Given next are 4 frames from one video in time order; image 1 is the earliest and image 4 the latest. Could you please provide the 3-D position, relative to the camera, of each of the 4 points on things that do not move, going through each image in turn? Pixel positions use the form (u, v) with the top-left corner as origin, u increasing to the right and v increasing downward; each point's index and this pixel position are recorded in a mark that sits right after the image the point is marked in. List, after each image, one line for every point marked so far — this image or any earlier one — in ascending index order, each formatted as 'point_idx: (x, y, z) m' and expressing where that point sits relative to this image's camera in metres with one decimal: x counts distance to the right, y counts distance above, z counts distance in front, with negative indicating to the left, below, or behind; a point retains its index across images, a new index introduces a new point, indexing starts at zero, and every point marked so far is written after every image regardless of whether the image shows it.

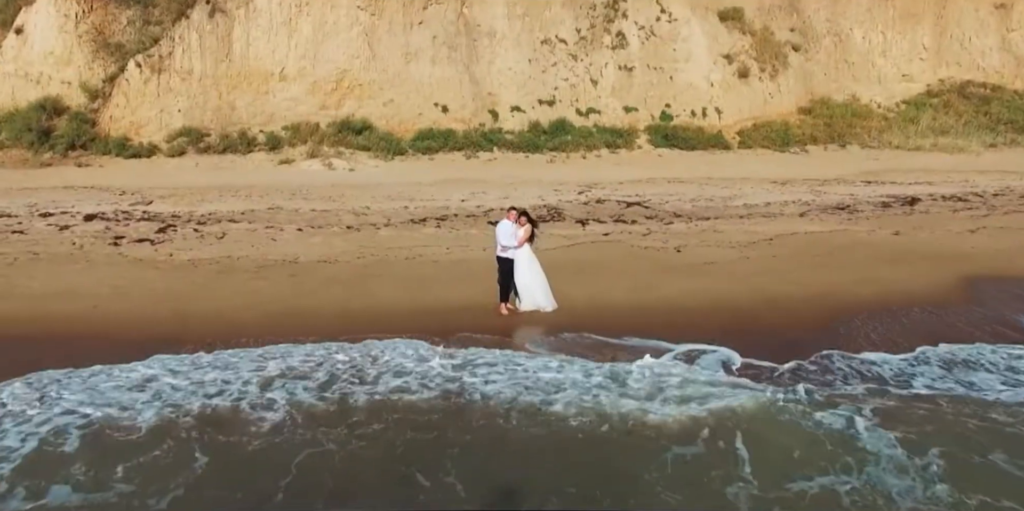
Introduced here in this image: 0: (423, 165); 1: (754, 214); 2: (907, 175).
0: (-2.2, +2.2, +16.7) m
1: (+3.7, +0.6, +10.7) m
2: (+8.5, +1.7, +15.2) m
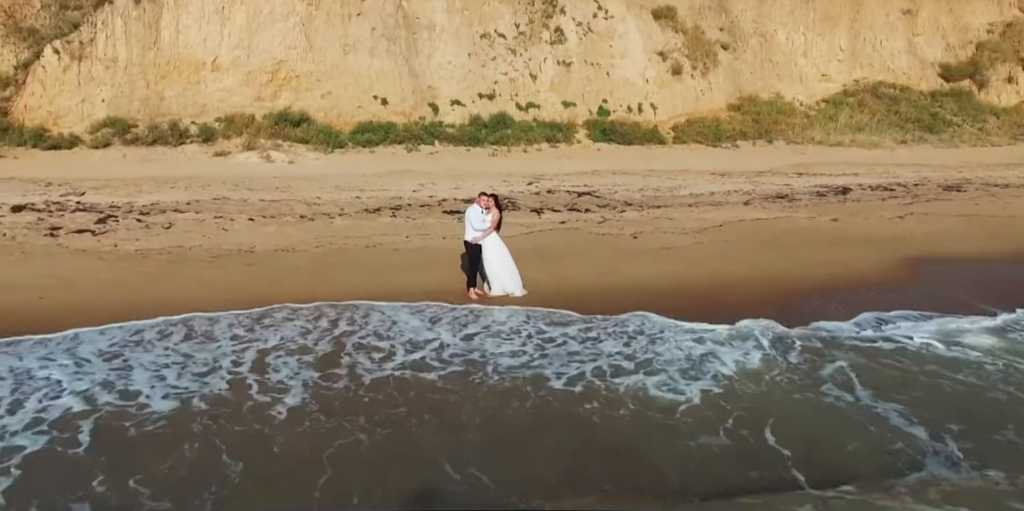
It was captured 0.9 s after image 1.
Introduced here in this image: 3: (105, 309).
0: (-3.5, +2.3, +16.5) m
1: (+3.0, +0.8, +11.0) m
2: (+7.3, +2.0, +16.0) m
3: (-3.7, -0.5, +6.3) m
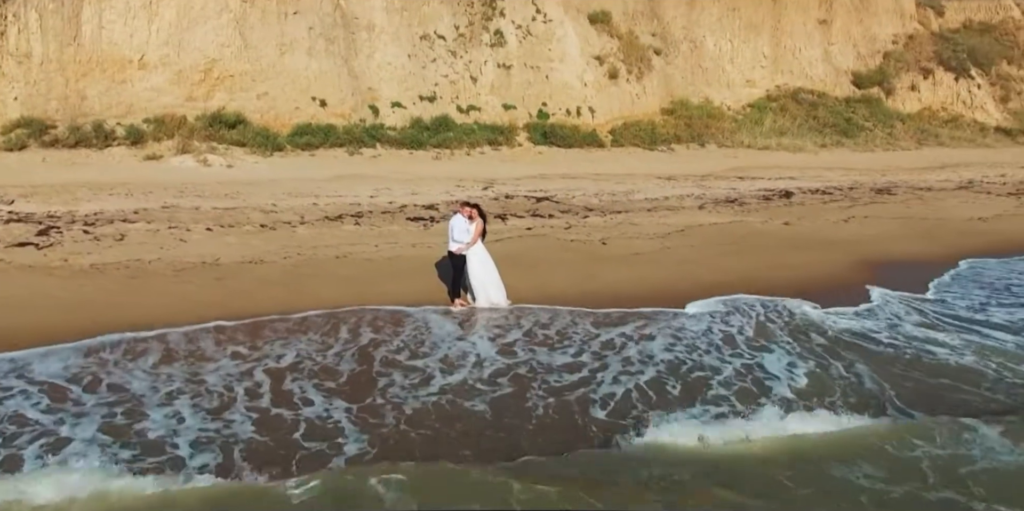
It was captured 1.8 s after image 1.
0: (-4.7, +2.1, +16.0) m
1: (+2.3, +0.8, +11.3) m
2: (+6.1, +2.0, +16.7) m
3: (-3.7, -0.6, +5.9) m
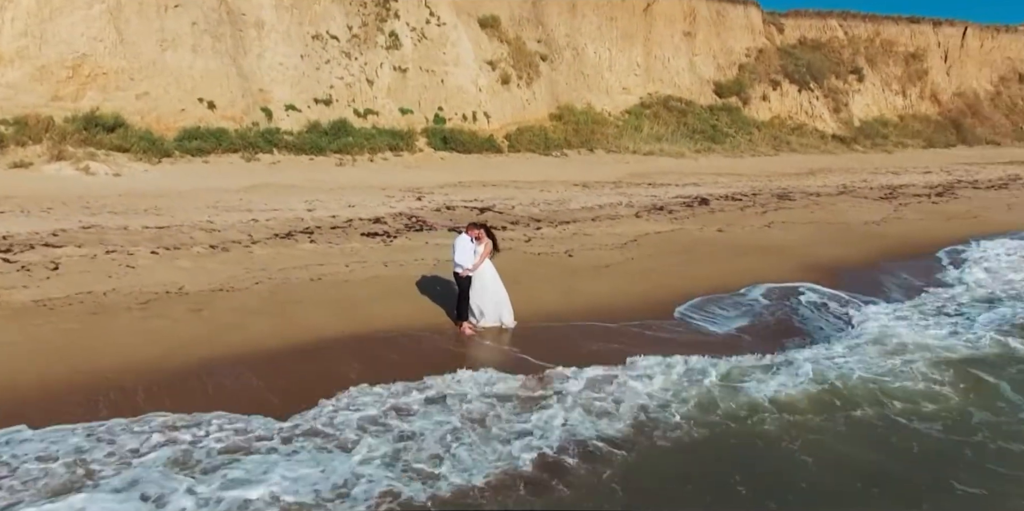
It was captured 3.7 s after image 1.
0: (-6.5, +1.8, +14.6) m
1: (+1.4, +0.6, +11.5) m
2: (+4.0, +1.9, +17.6) m
3: (-3.3, -0.9, +5.0) m
